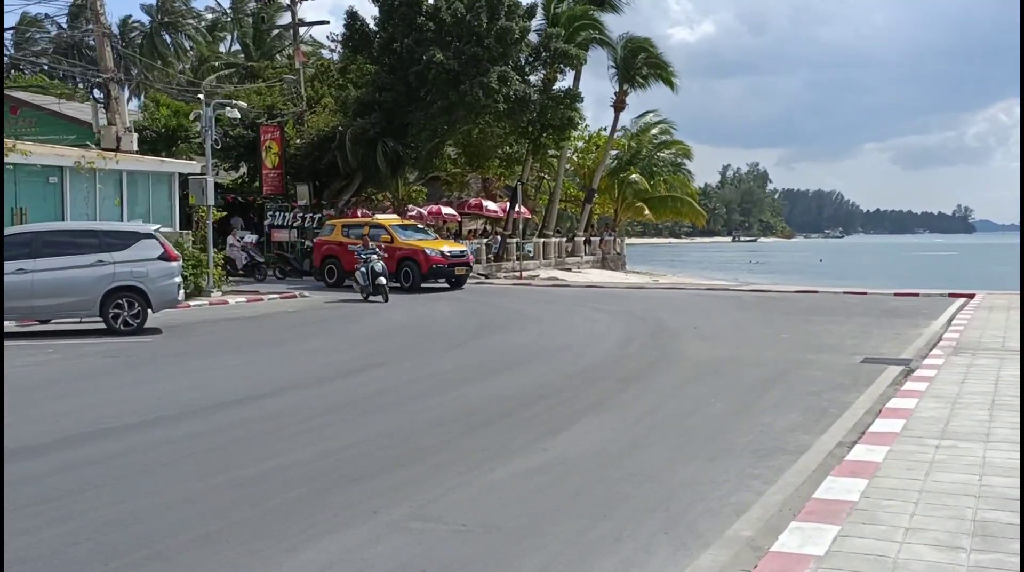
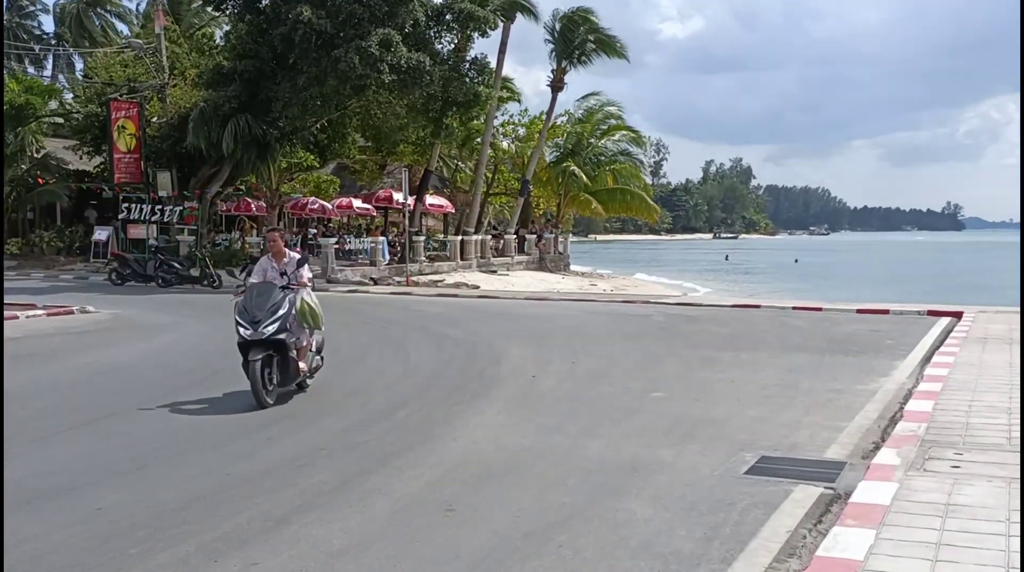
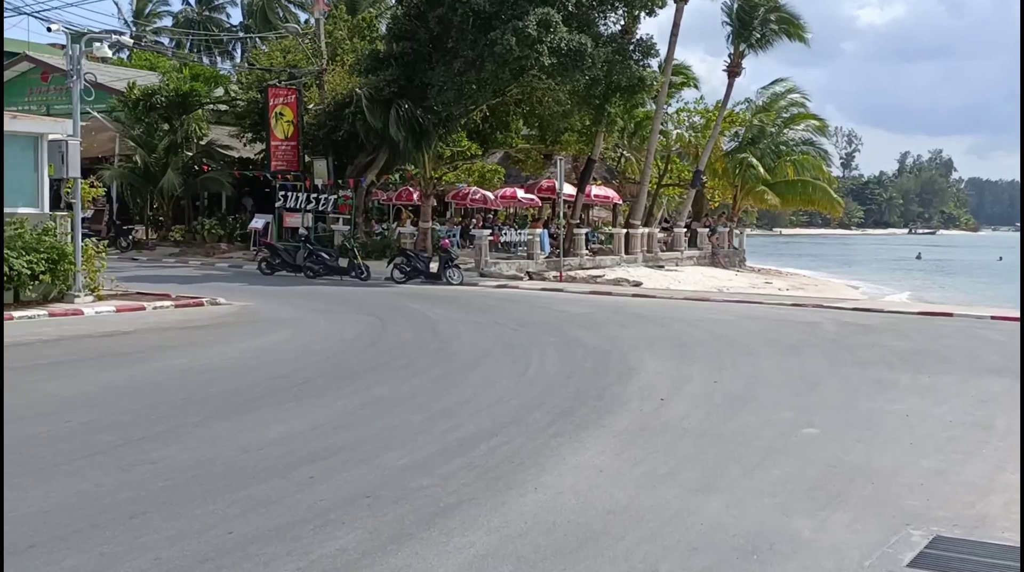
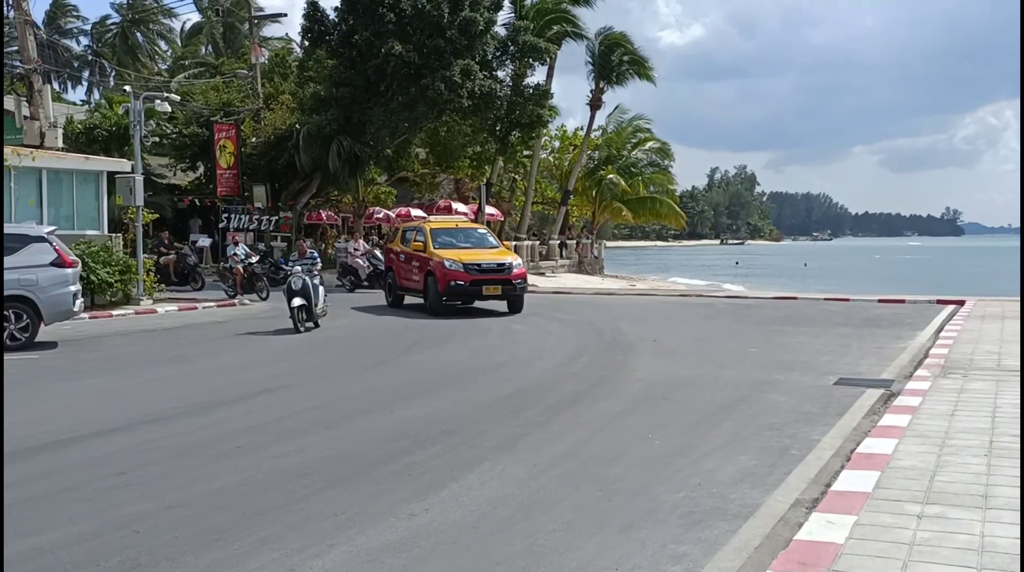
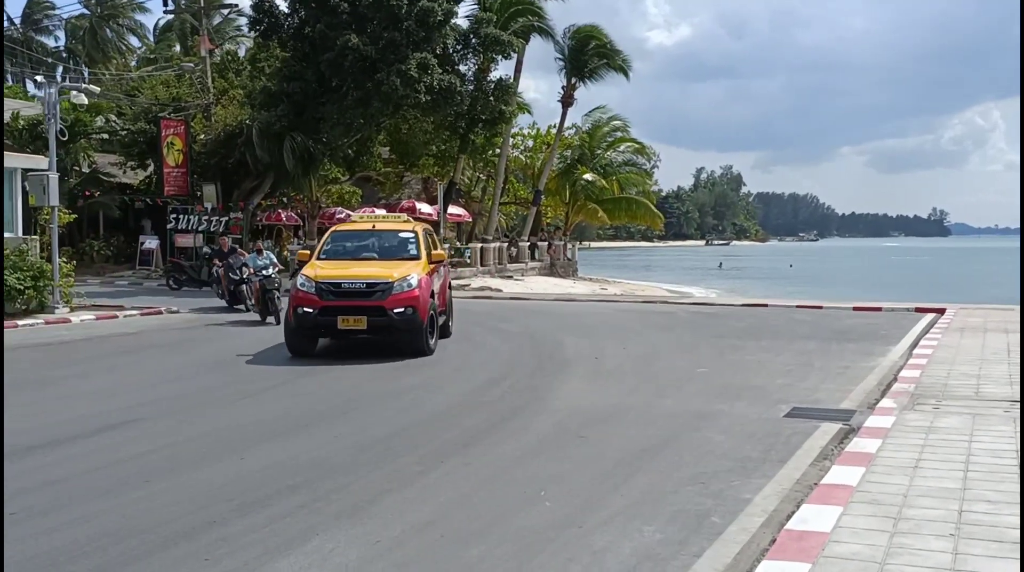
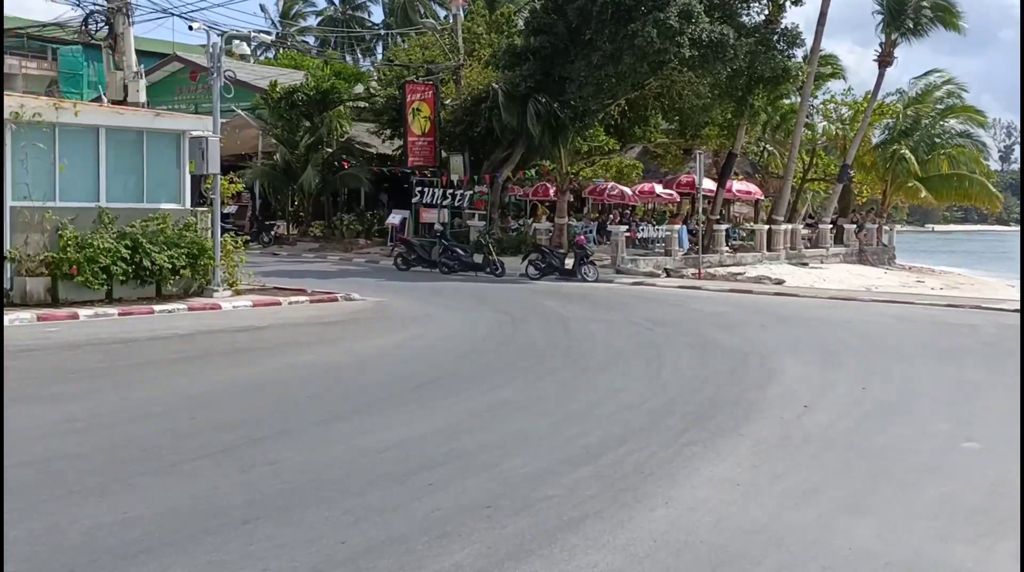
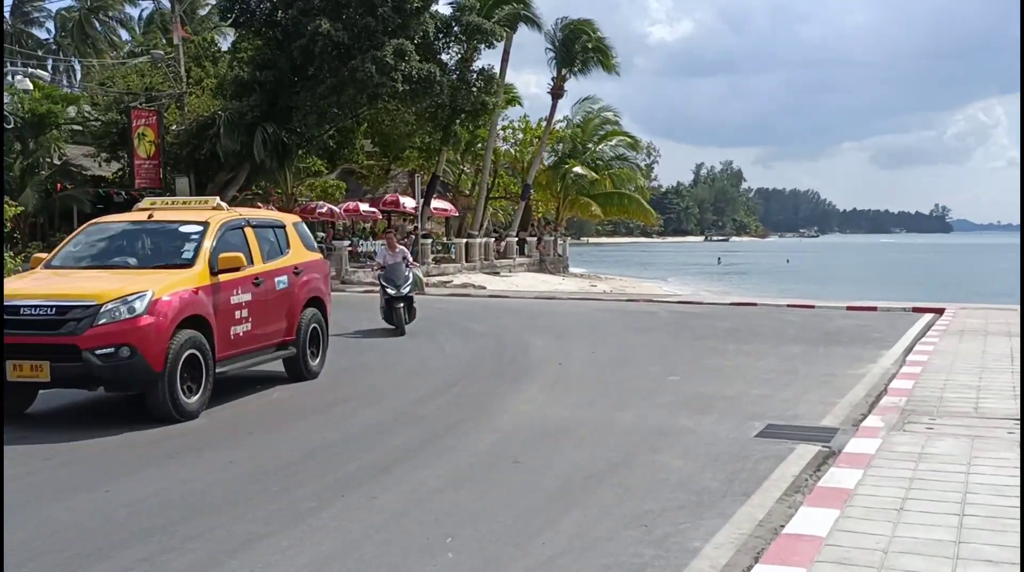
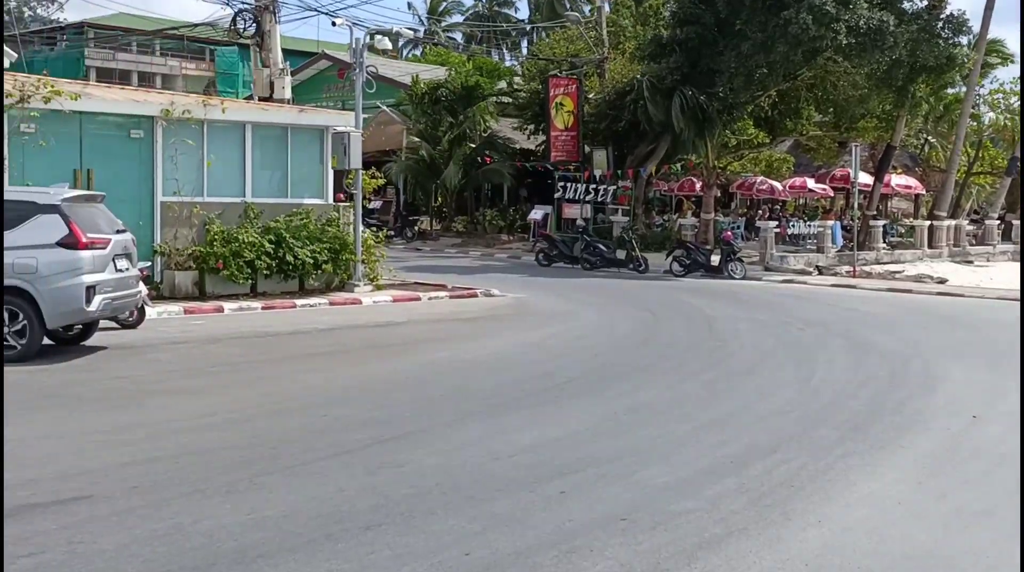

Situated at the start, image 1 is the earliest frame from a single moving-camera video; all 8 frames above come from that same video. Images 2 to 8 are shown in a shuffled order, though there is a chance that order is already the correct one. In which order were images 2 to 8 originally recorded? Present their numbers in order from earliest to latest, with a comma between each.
4, 5, 7, 2, 3, 6, 8
